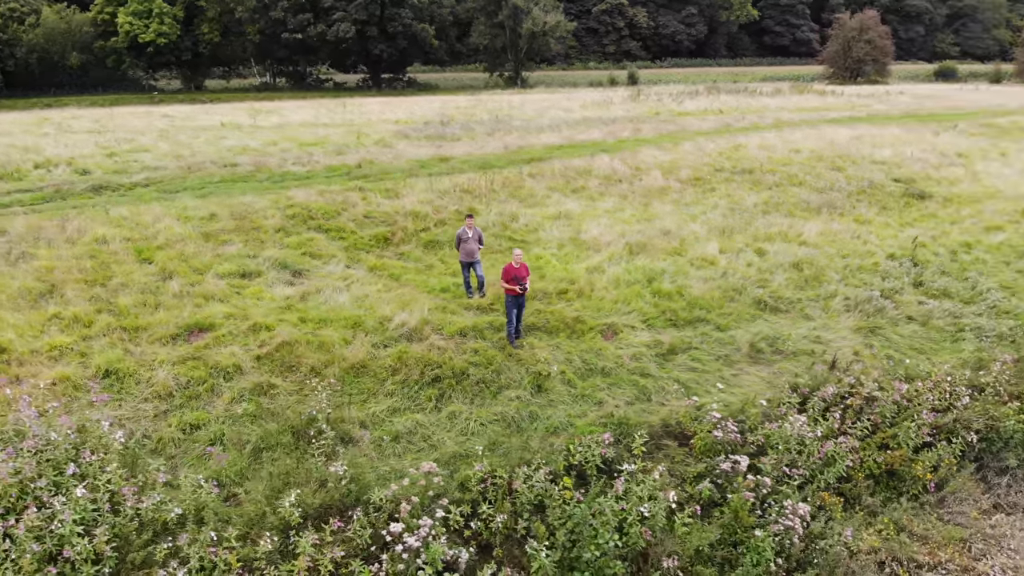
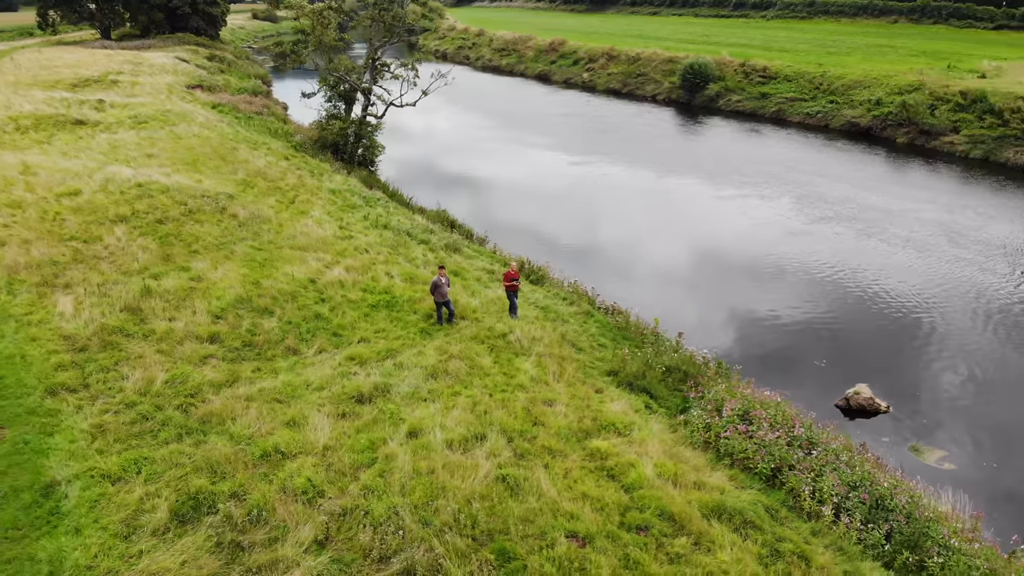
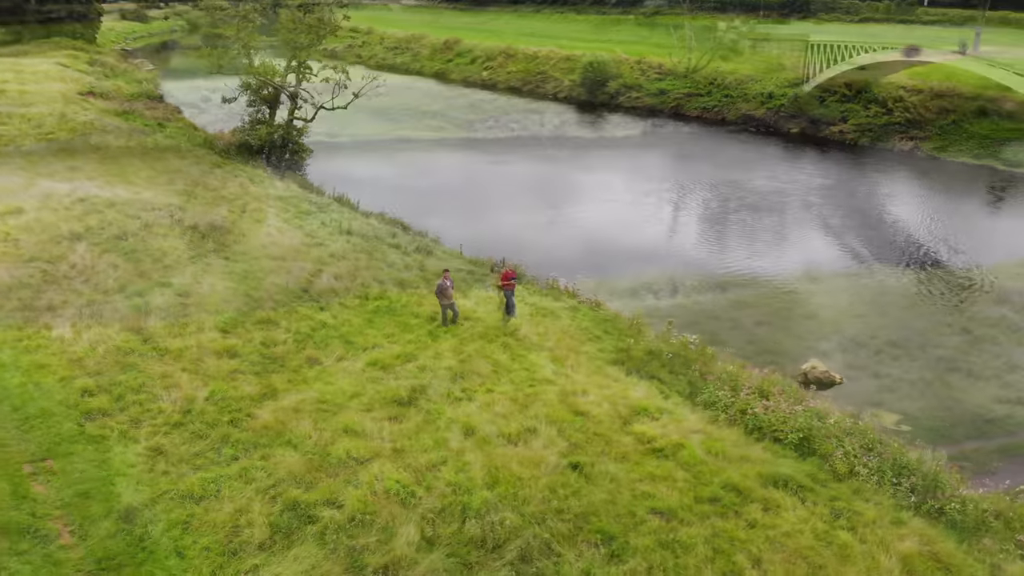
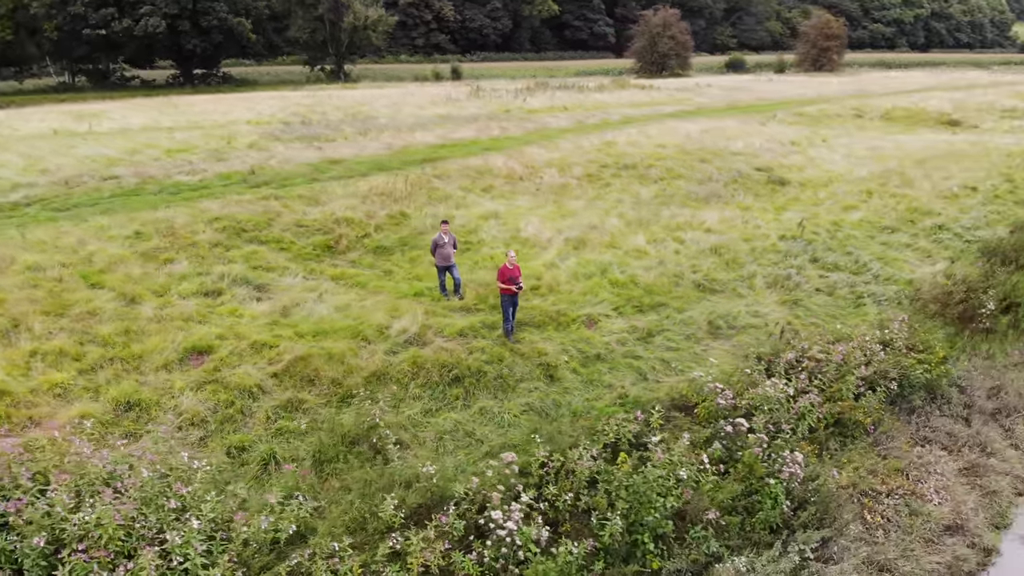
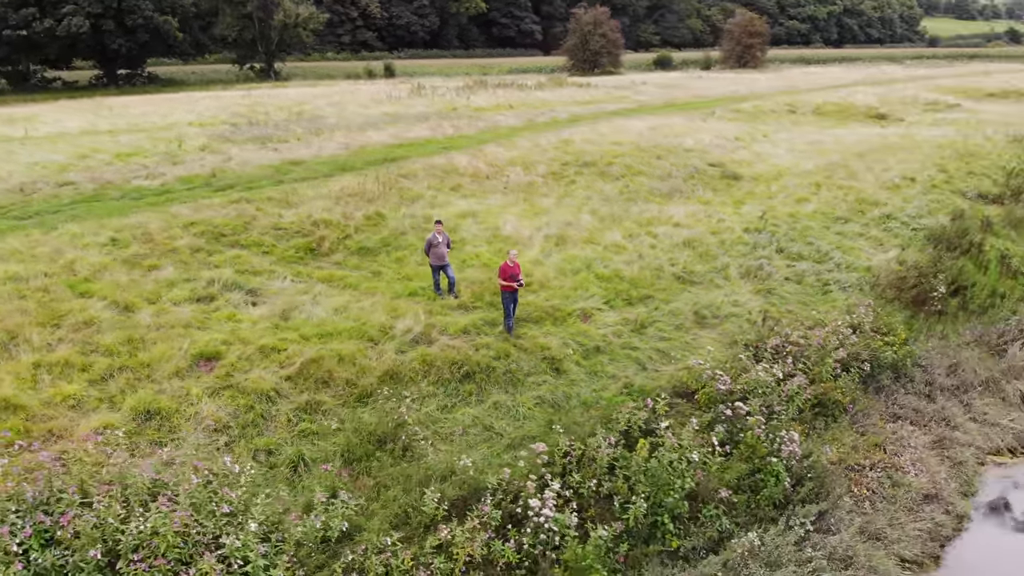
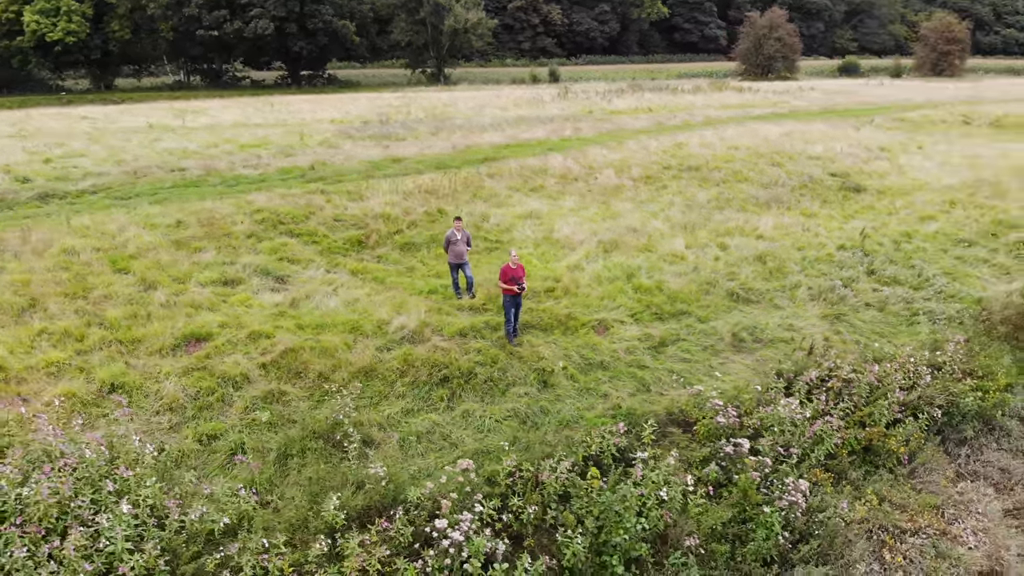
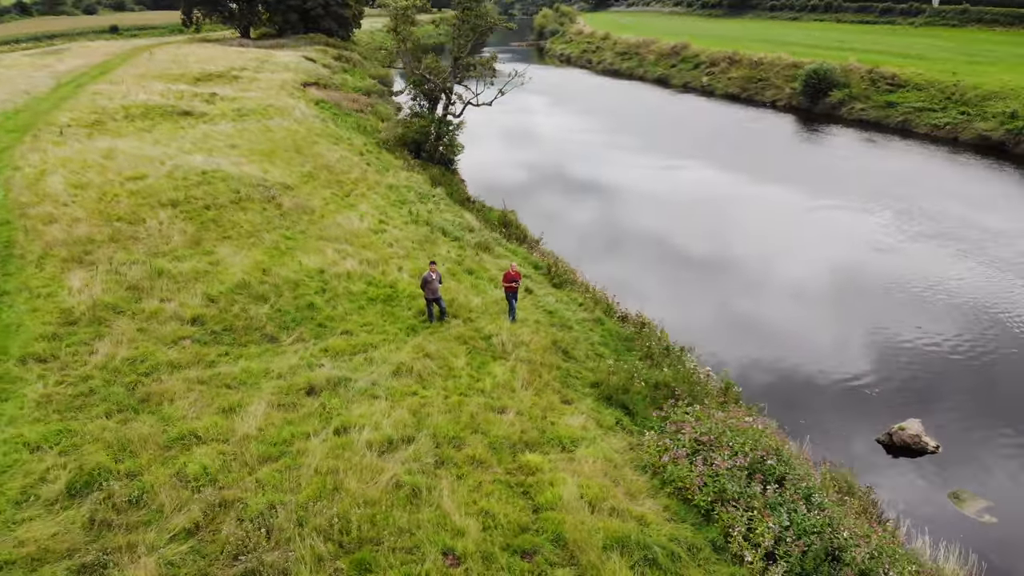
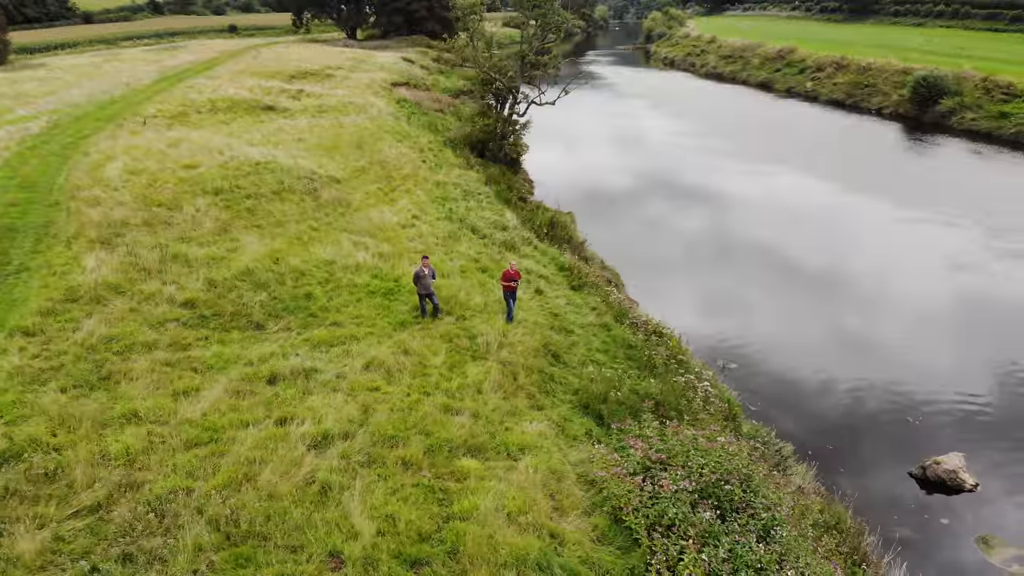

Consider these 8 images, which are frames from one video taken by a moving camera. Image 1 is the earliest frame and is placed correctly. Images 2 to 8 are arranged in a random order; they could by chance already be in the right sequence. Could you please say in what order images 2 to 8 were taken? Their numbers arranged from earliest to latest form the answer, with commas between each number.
6, 4, 5, 8, 7, 2, 3
